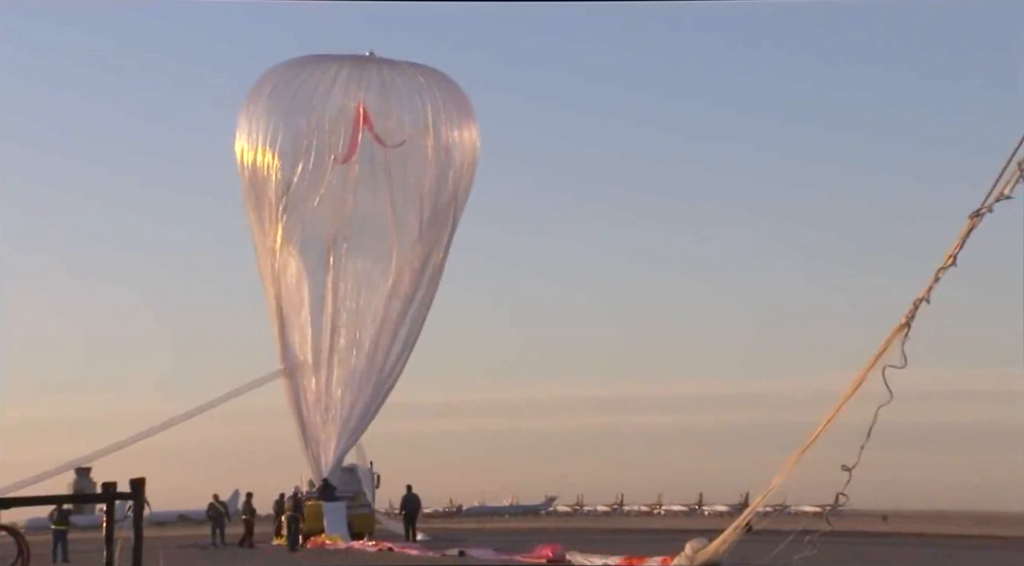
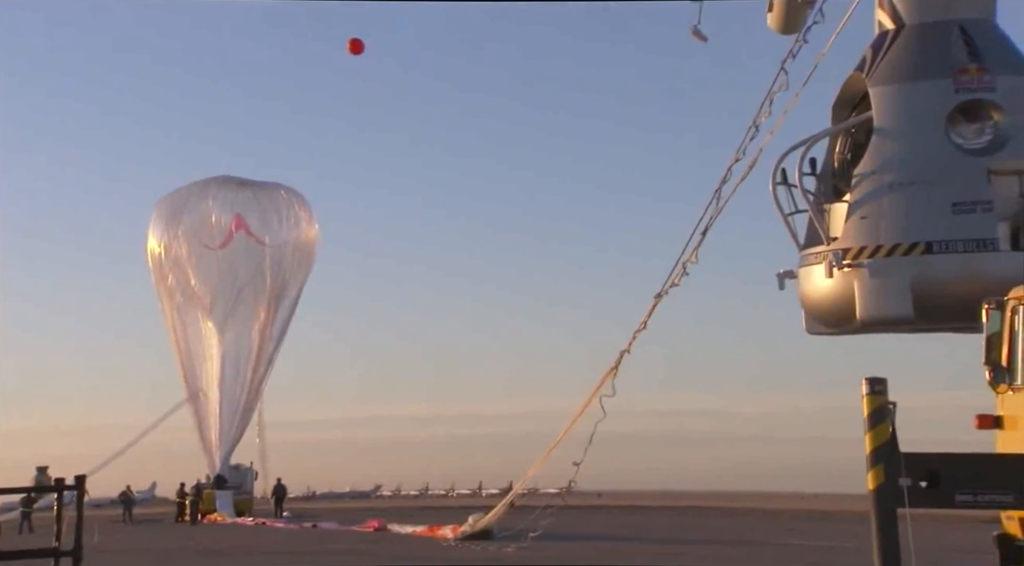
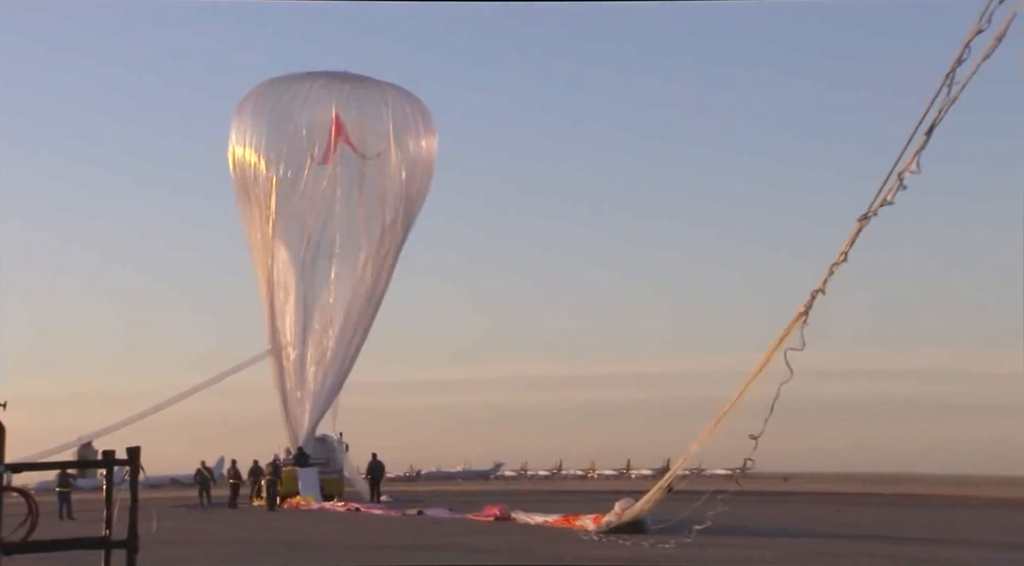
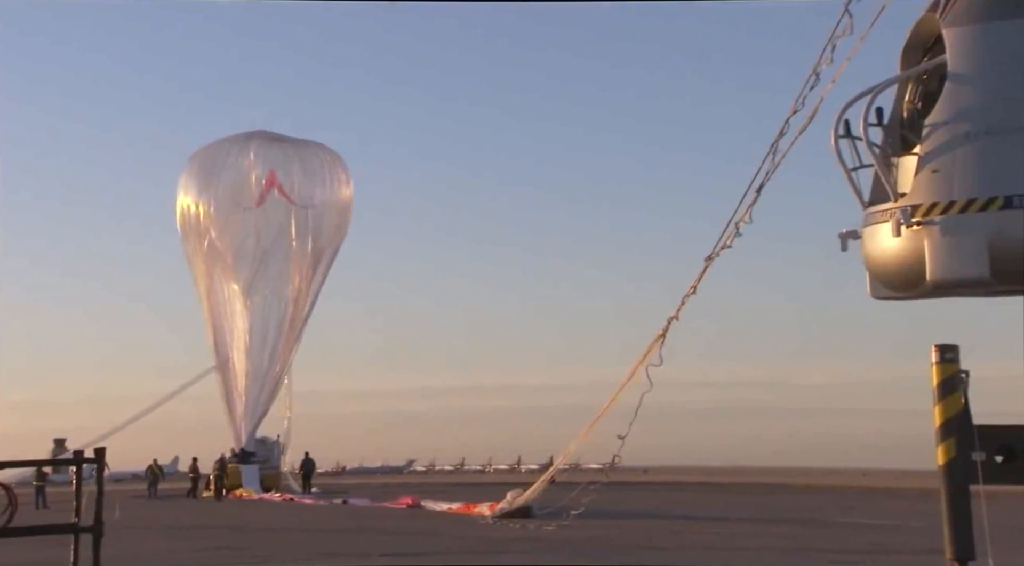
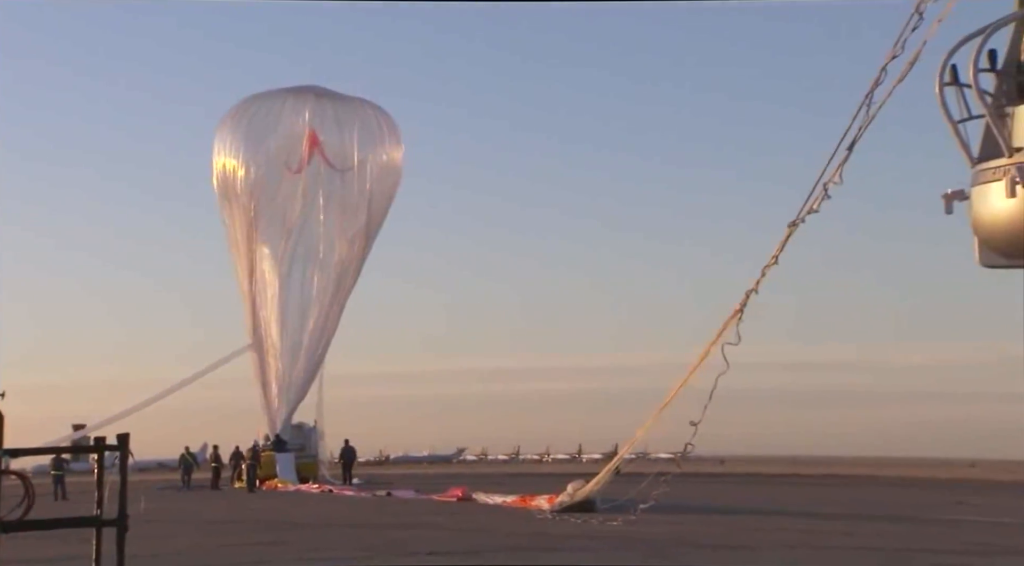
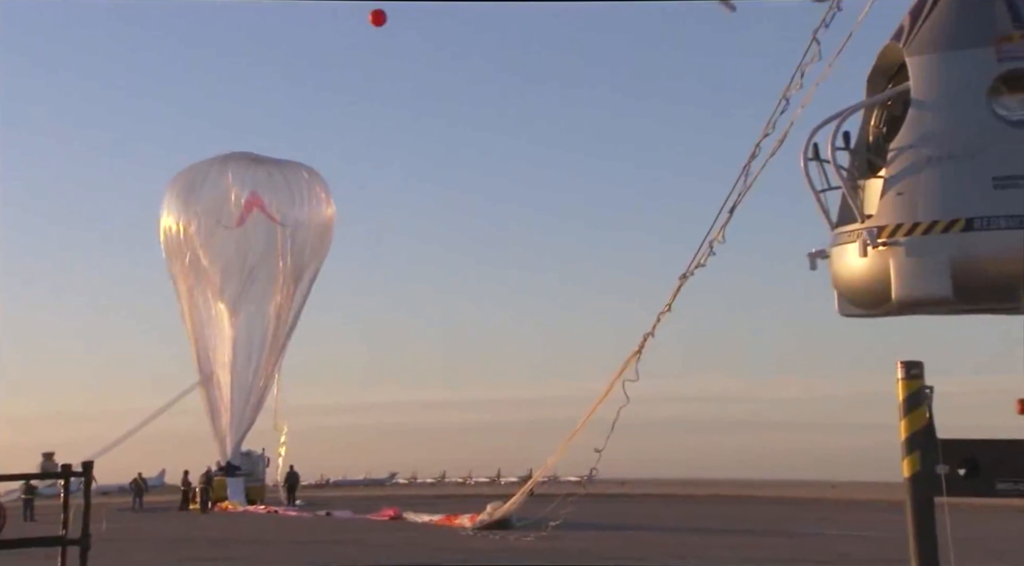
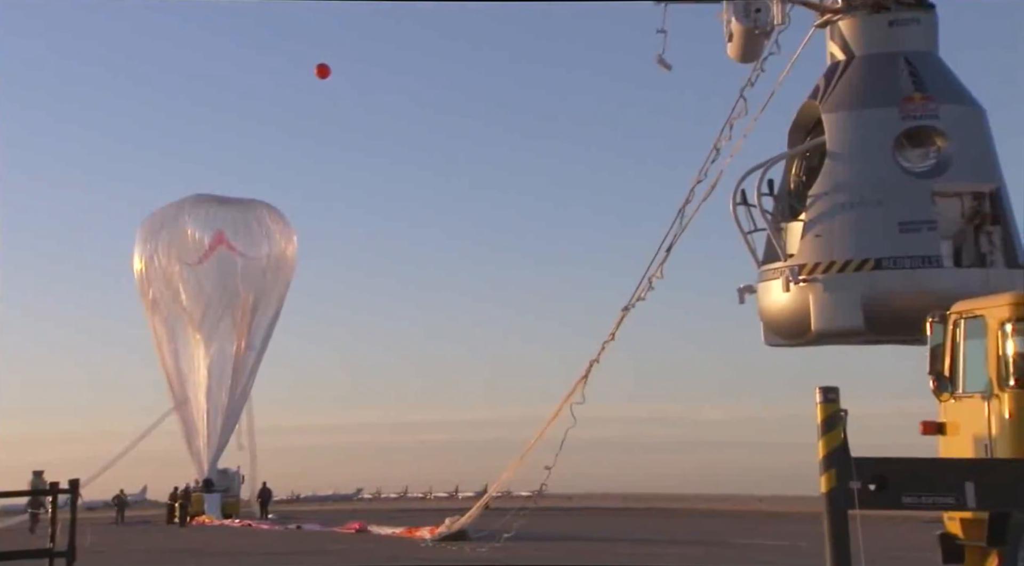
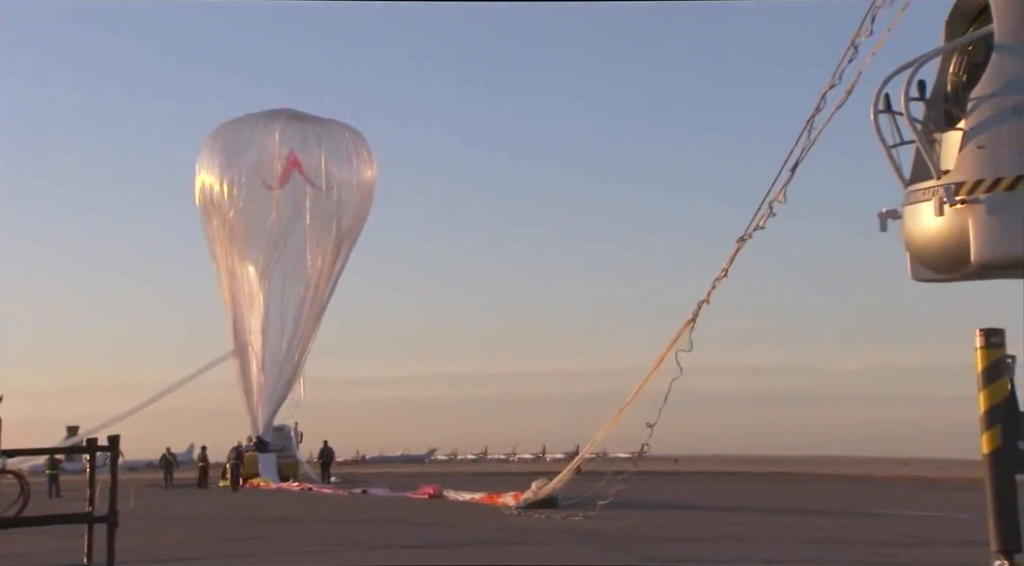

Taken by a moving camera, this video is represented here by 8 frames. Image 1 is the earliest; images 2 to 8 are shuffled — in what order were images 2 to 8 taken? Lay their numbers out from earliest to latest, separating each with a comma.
3, 5, 8, 4, 6, 2, 7
